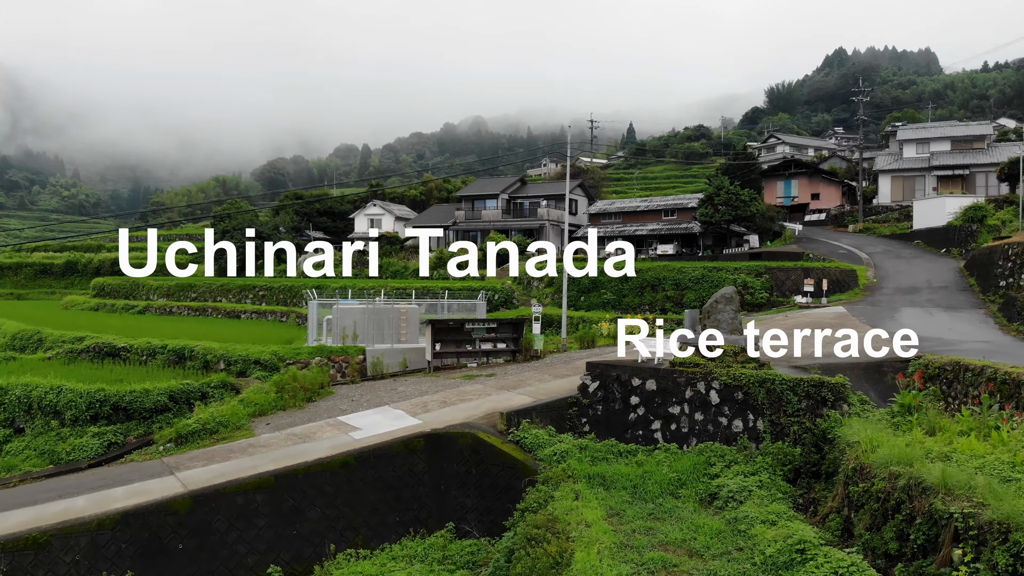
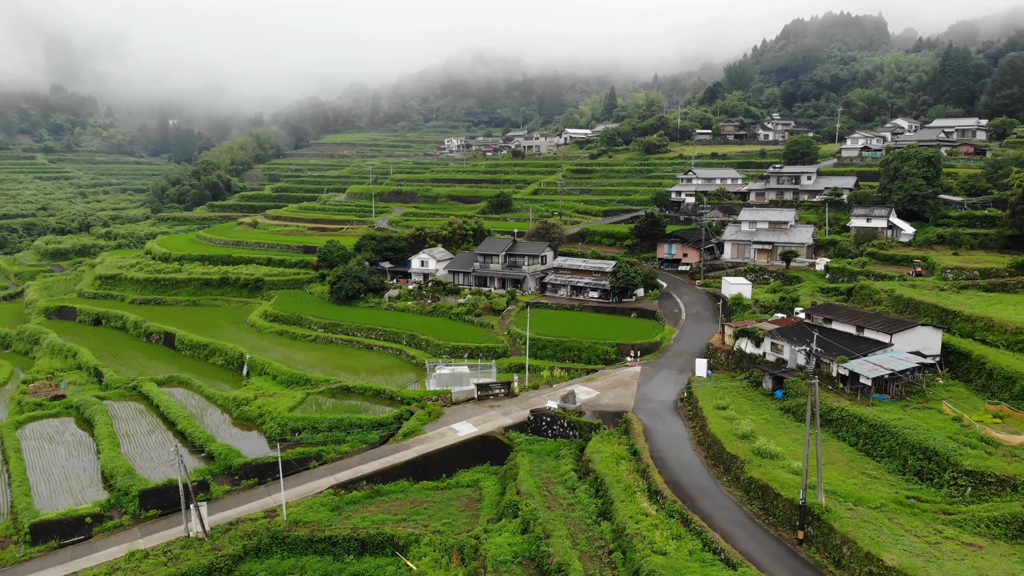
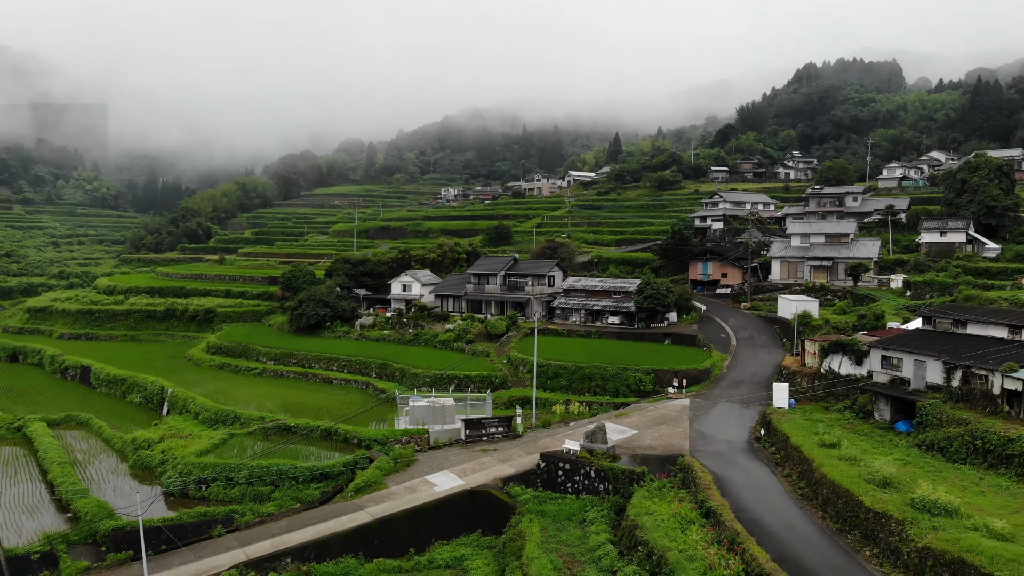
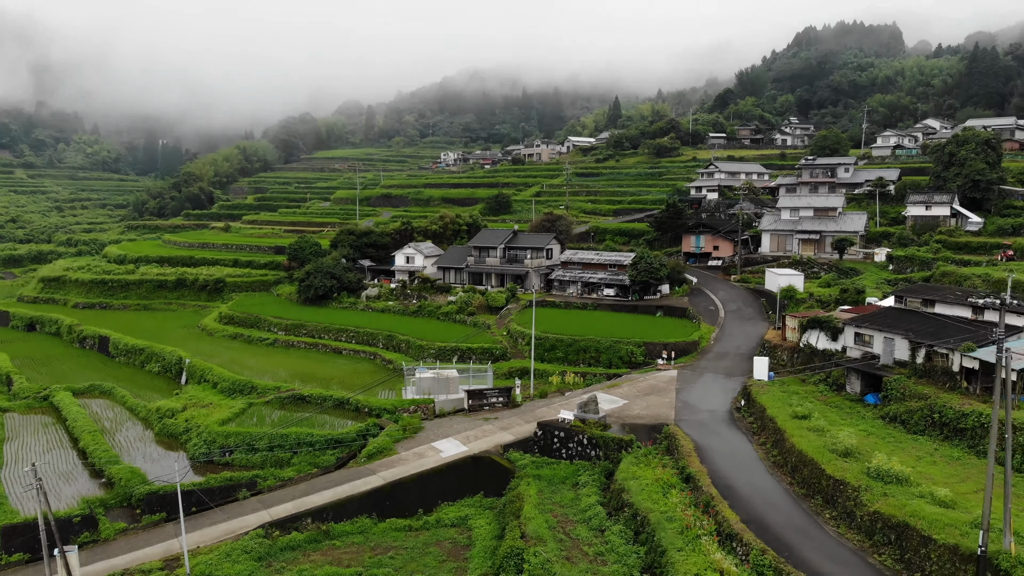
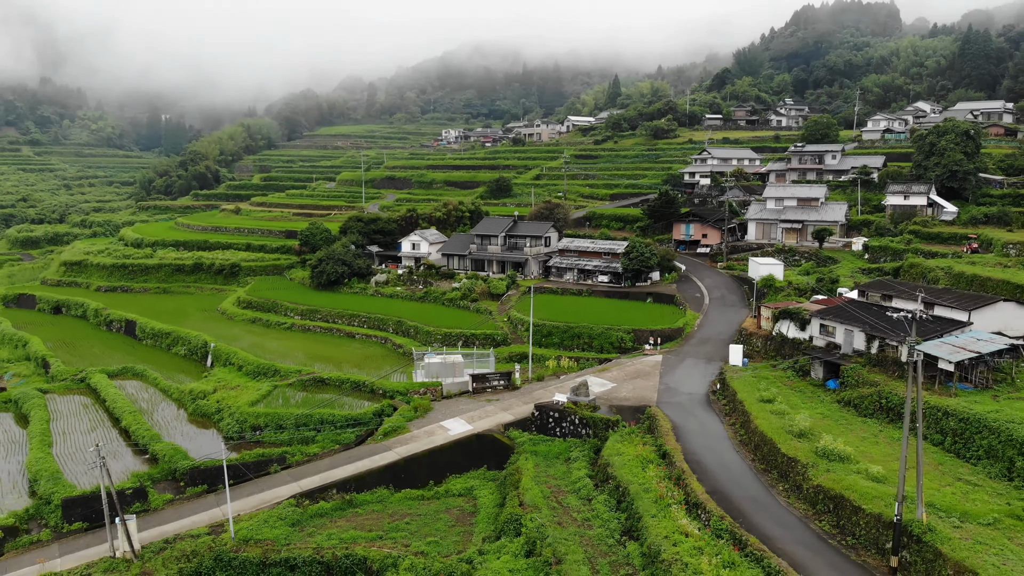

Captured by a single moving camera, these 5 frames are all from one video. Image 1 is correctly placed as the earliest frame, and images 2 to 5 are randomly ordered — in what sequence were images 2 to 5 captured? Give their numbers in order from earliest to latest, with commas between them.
3, 4, 5, 2
